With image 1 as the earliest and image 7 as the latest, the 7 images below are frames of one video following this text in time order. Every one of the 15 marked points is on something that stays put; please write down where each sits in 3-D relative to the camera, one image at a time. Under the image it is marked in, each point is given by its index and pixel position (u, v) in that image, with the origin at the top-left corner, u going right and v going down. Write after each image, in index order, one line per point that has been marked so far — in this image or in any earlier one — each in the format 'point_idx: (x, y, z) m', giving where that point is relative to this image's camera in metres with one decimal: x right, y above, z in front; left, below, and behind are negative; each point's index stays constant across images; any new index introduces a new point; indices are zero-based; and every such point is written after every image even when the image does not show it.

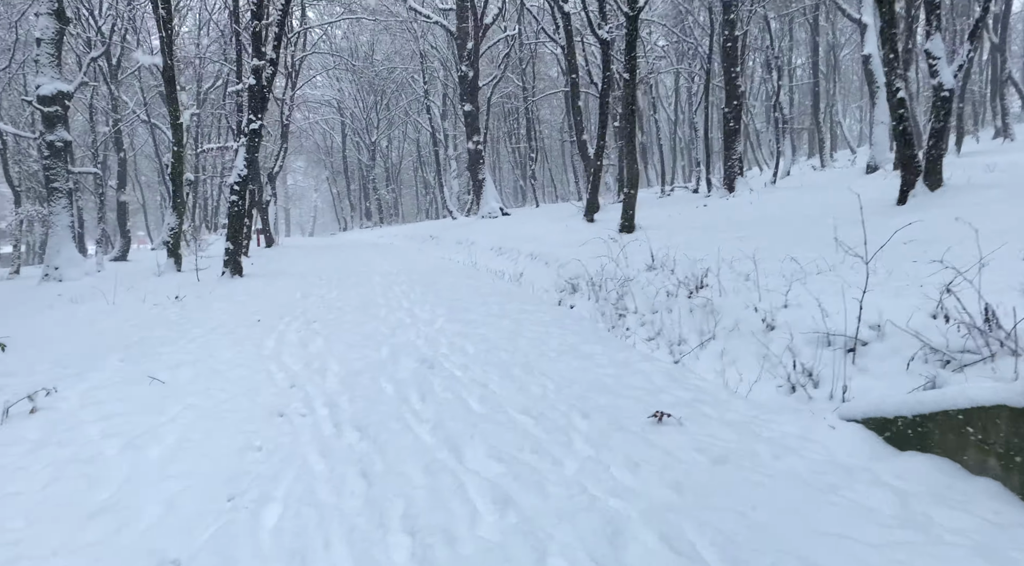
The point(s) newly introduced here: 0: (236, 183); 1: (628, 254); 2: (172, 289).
0: (-5.1, +1.9, +13.3) m
1: (+2.0, +0.5, +12.1) m
2: (-5.7, -0.1, +12.2) m
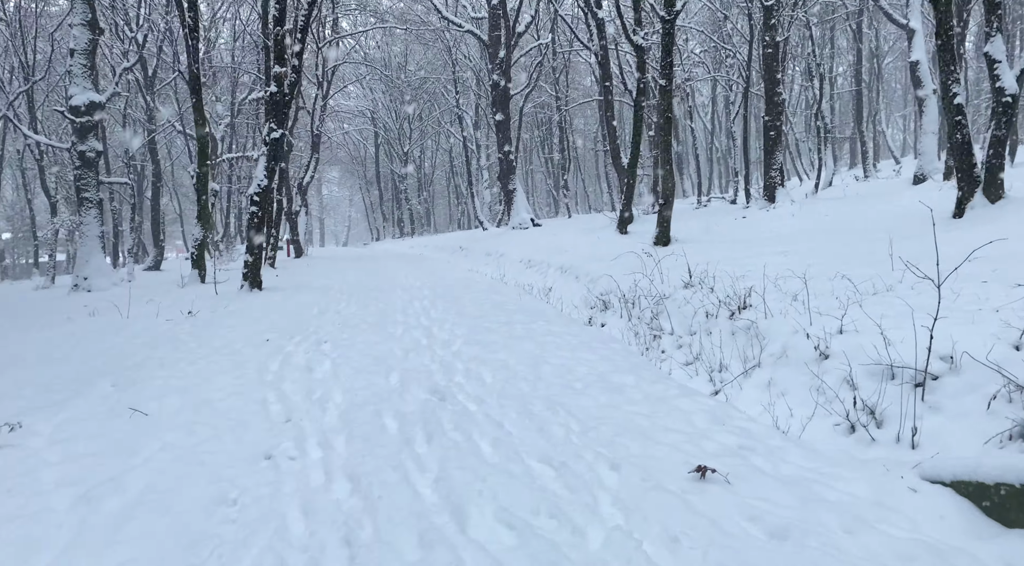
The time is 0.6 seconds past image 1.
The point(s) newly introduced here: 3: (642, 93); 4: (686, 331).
0: (-4.6, +1.6, +12.9) m
1: (+2.4, +0.2, +11.4) m
2: (-5.2, -0.3, +11.8) m
3: (+3.5, +5.1, +19.6) m
4: (+2.1, -0.6, +8.9) m
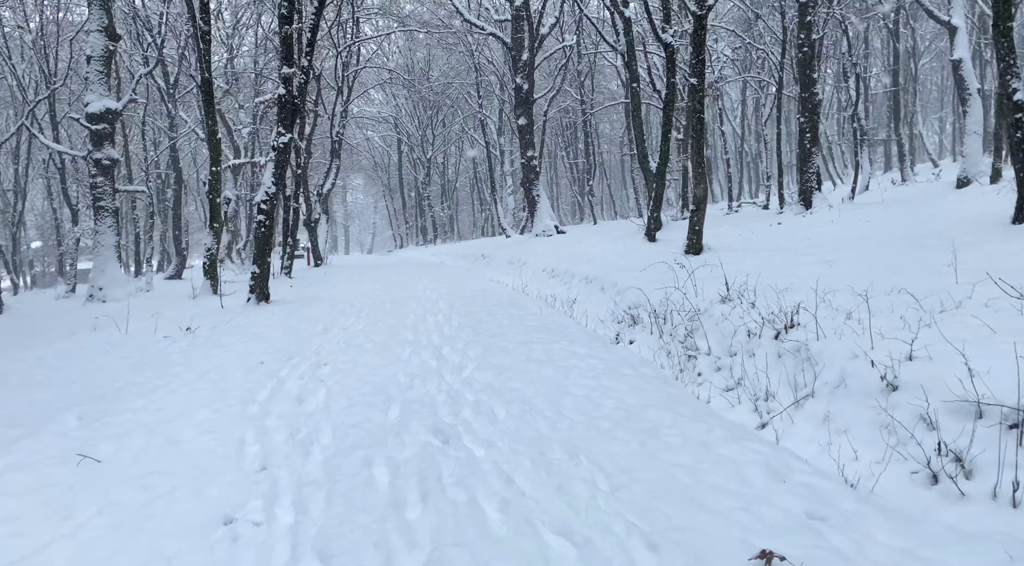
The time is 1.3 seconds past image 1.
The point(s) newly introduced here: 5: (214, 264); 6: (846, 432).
0: (-4.3, +1.4, +12.3) m
1: (+2.7, 0.0, +10.5) m
2: (-4.9, -0.5, +11.2) m
3: (+4.1, +4.8, +18.7) m
4: (+2.4, -0.8, +8.0) m
5: (-6.7, +0.4, +16.2) m
6: (+2.6, -1.2, +5.6) m
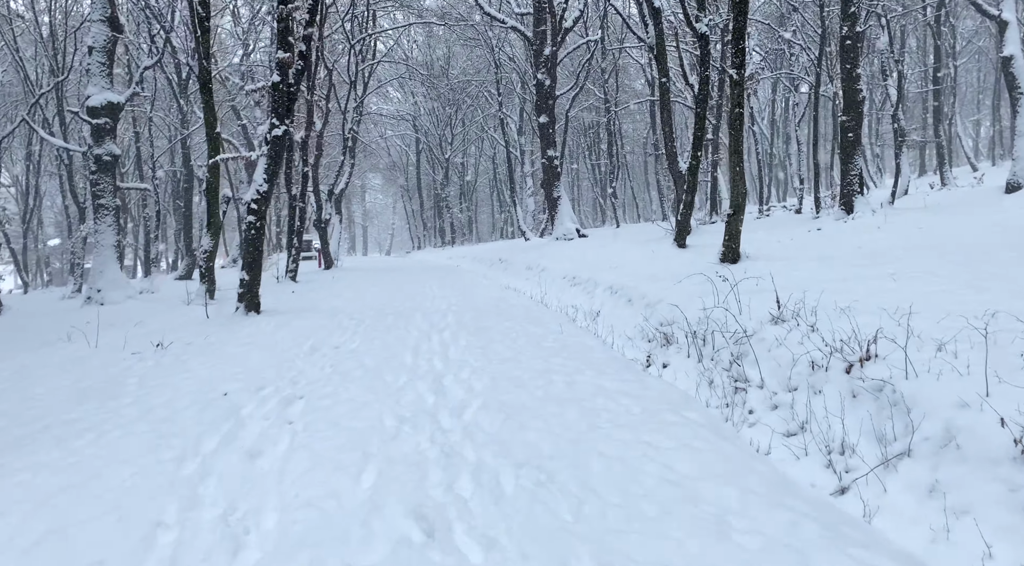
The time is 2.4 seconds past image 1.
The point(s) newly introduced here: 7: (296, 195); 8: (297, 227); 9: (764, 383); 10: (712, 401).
0: (-4.0, +1.3, +11.2) m
1: (+2.9, -0.2, +9.2) m
2: (-4.7, -0.6, +10.1) m
3: (+4.6, +4.6, +17.3) m
4: (+2.5, -1.0, +6.7) m
5: (-6.3, +0.3, +15.1) m
6: (+2.7, -1.3, +4.2) m
7: (-5.9, +2.4, +19.7) m
8: (-5.9, +1.5, +19.7) m
9: (+2.4, -1.0, +6.9) m
10: (+1.9, -1.2, +7.0) m
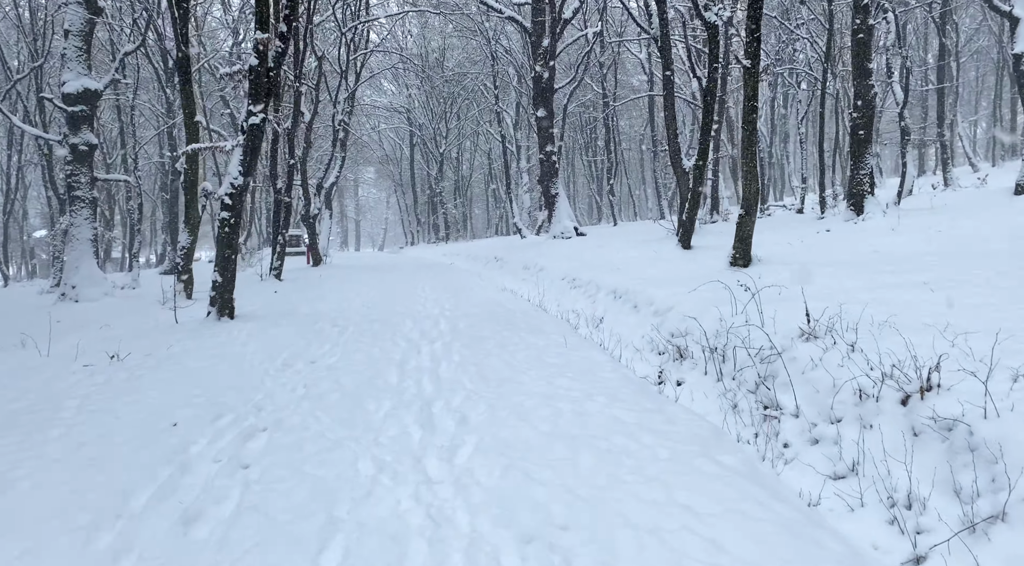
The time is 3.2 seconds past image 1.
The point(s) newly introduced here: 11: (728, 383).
0: (-4.0, +1.3, +10.2) m
1: (+2.9, -0.3, +8.3) m
2: (-4.7, -0.7, +9.1) m
3: (+4.5, +4.5, +16.4) m
4: (+2.5, -1.1, +5.8) m
5: (-6.4, +0.3, +14.2) m
6: (+2.7, -1.5, +3.4) m
7: (-6.0, +2.4, +18.7) m
8: (-6.0, +1.6, +18.7) m
9: (+2.4, -1.1, +6.0) m
10: (+1.9, -1.3, +6.1) m
11: (+2.2, -1.0, +7.3) m
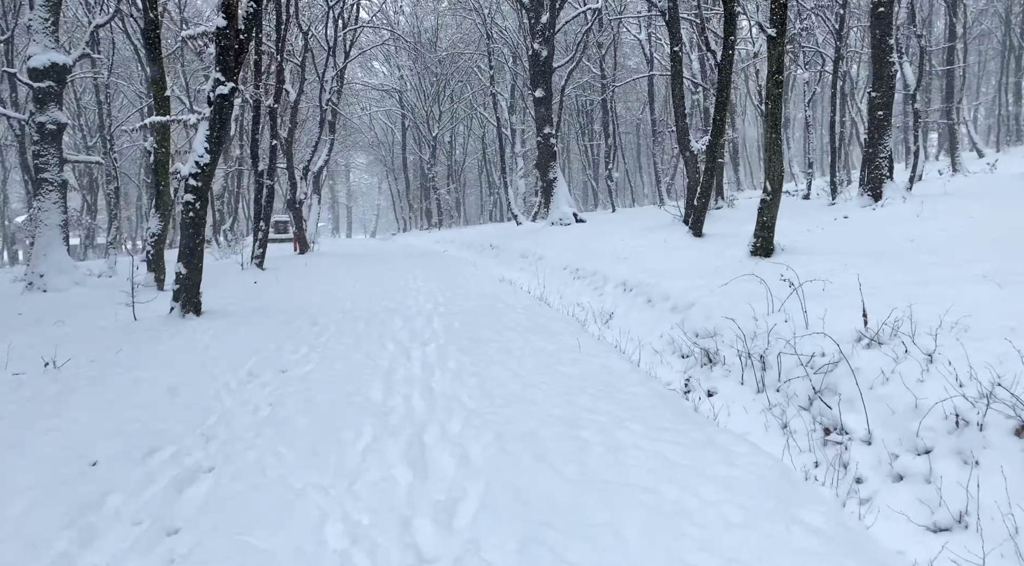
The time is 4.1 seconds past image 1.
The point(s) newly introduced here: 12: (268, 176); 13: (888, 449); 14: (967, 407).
0: (-4.0, +1.4, +9.0) m
1: (+3.0, -0.2, +7.2) m
2: (-4.7, -0.6, +8.0) m
3: (+4.5, +4.7, +15.3) m
4: (+2.6, -1.1, +4.7) m
5: (-6.4, +0.5, +13.0) m
6: (+2.8, -1.5, +2.3) m
7: (-6.1, +2.7, +17.5) m
8: (-6.0, +1.8, +17.5) m
9: (+2.5, -1.1, +5.0) m
10: (+2.0, -1.2, +5.0) m
11: (+2.2, -1.0, +6.2) m
12: (-5.9, +2.6, +17.5) m
13: (+2.5, -1.1, +4.8) m
14: (+2.9, -0.8, +4.5) m
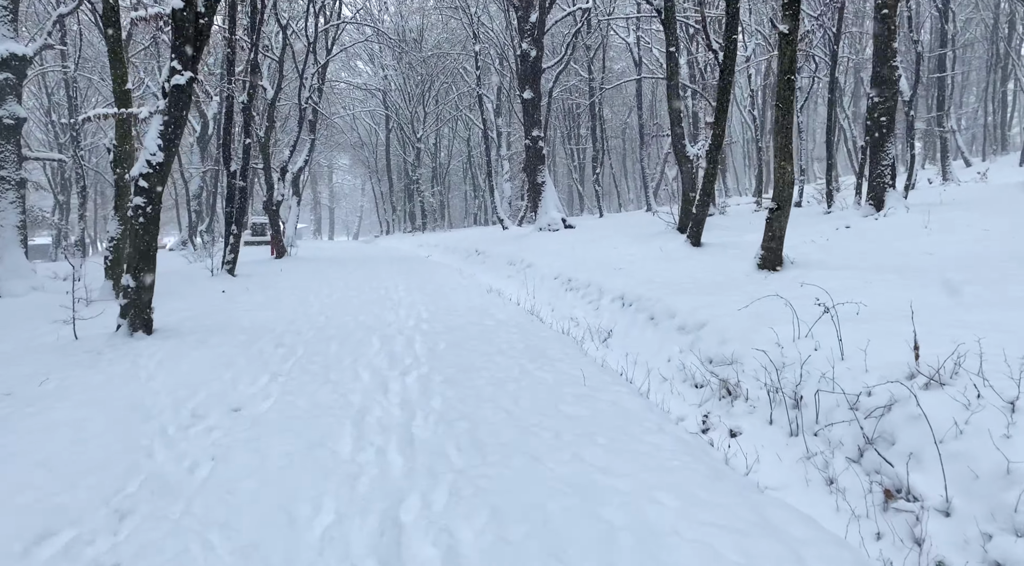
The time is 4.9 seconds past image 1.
0: (-4.0, +1.2, +8.0) m
1: (+2.9, -0.4, +6.3) m
2: (-4.7, -0.7, +6.9) m
3: (+4.3, +4.4, +14.4) m
4: (+2.6, -1.3, +3.8) m
5: (-6.6, +0.4, +11.9) m
6: (+2.8, -1.7, +1.4) m
7: (-6.3, +2.5, +16.4) m
8: (-6.3, +1.7, +16.4) m
9: (+2.5, -1.3, +4.0) m
10: (+2.0, -1.4, +4.1) m
11: (+2.2, -1.2, +5.3) m
12: (-6.2, +2.4, +16.4) m
13: (+2.5, -1.3, +3.8) m
14: (+2.9, -1.0, +3.6) m
